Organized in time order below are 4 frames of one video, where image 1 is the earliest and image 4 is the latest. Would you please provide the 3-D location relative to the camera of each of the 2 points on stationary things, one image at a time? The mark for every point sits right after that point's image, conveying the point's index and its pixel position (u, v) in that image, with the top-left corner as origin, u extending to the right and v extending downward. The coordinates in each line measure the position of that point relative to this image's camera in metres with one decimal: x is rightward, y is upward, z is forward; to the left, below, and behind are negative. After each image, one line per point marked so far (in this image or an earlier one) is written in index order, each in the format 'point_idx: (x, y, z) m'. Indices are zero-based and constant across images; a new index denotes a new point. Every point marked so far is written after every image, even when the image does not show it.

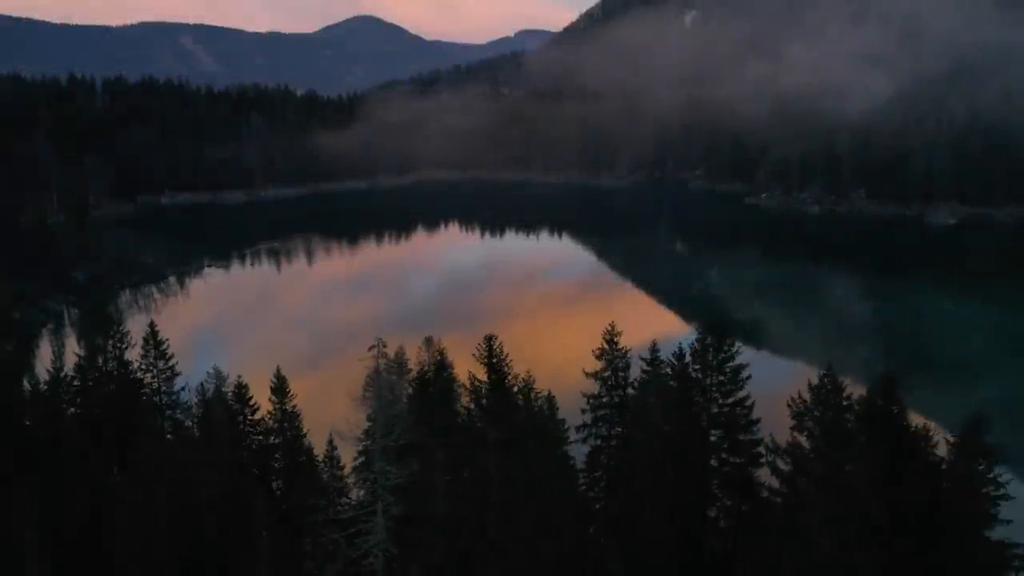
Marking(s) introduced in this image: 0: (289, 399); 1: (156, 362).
0: (-3.8, -1.9, +12.4) m
1: (-6.8, -1.4, +13.9) m
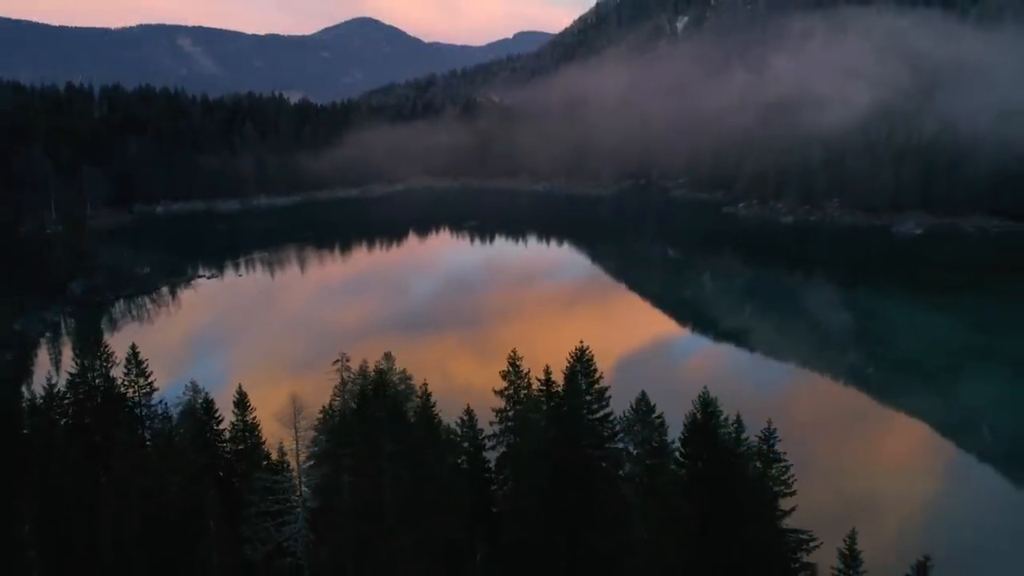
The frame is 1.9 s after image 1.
0: (-5.1, -2.4, +14.4) m
1: (-8.2, -2.0, +15.8) m
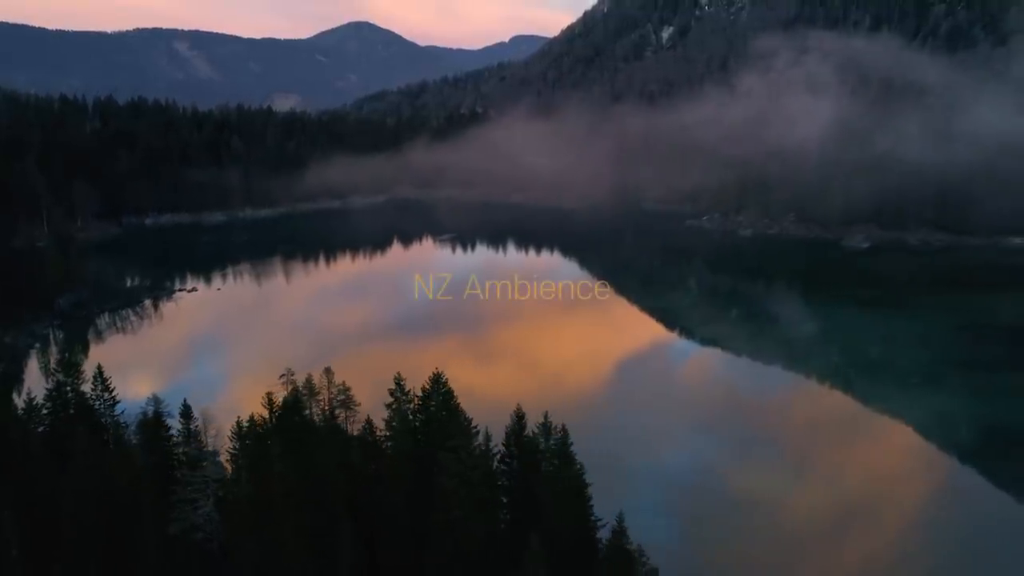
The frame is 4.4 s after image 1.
0: (-7.5, -3.1, +17.4) m
1: (-10.5, -2.7, +18.8) m
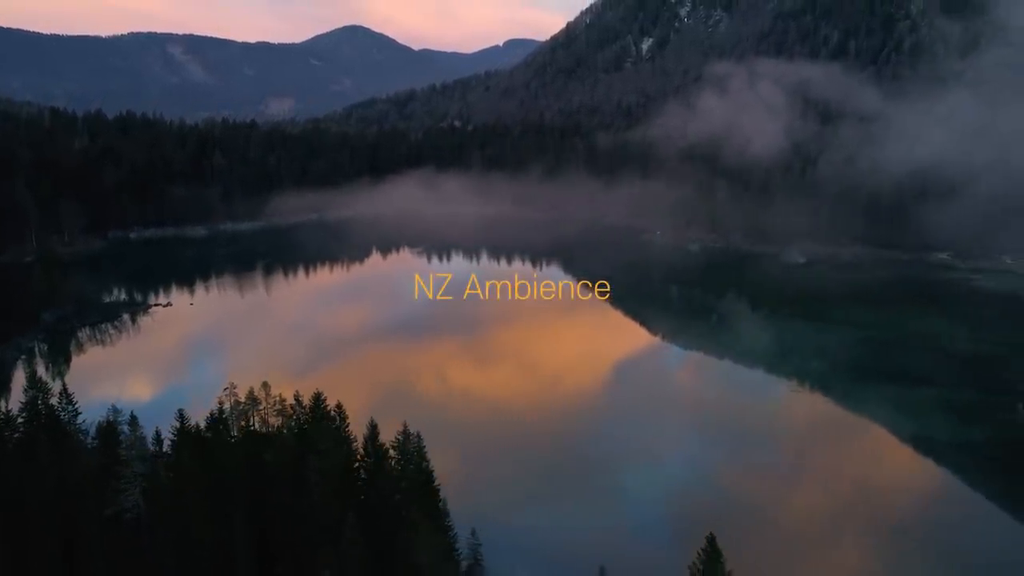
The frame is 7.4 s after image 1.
0: (-10.8, -4.1, +21.4) m
1: (-13.8, -3.7, +22.8) m
